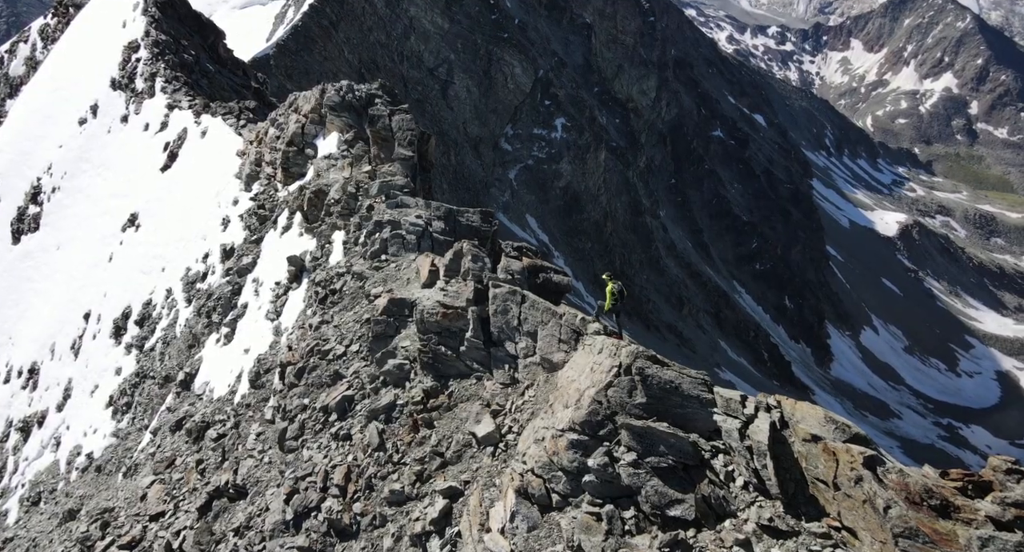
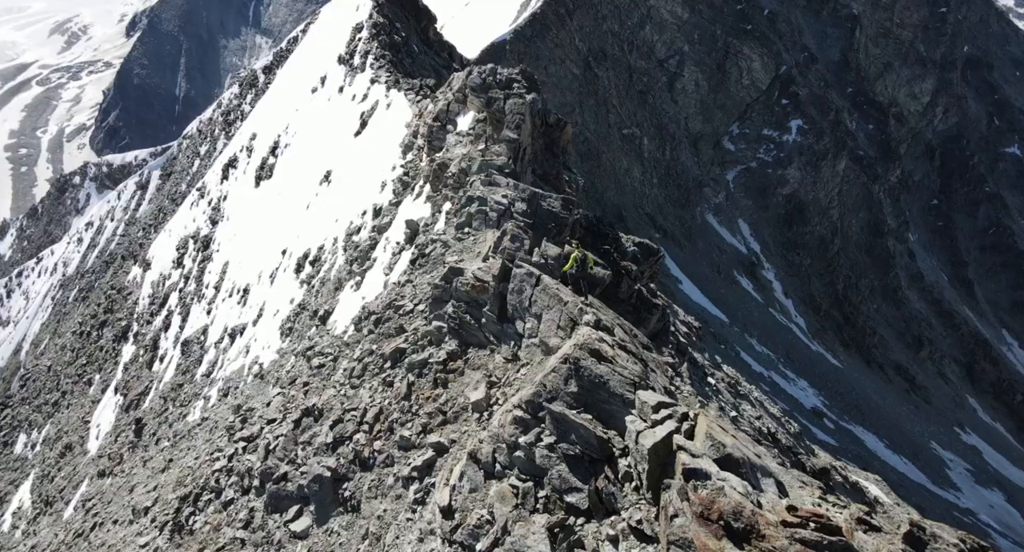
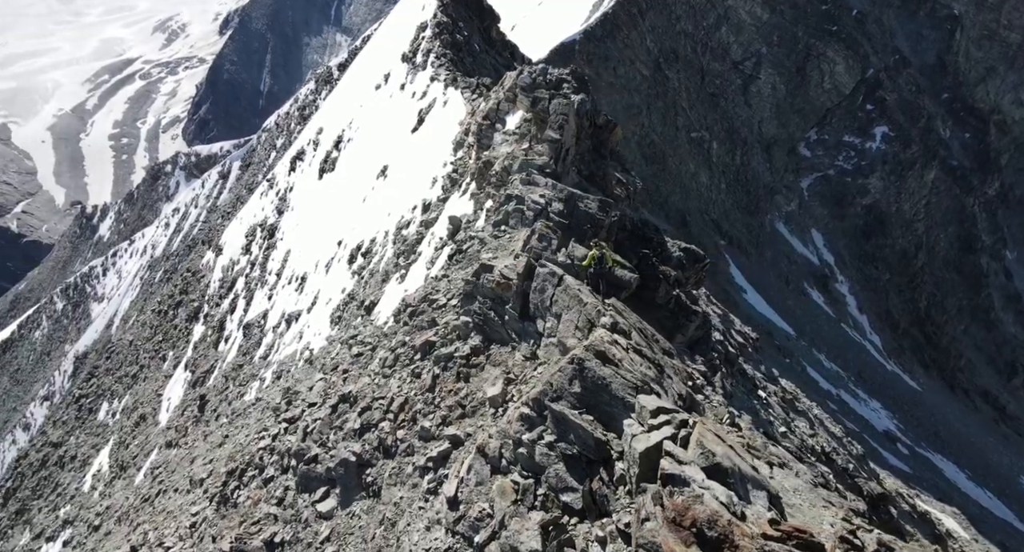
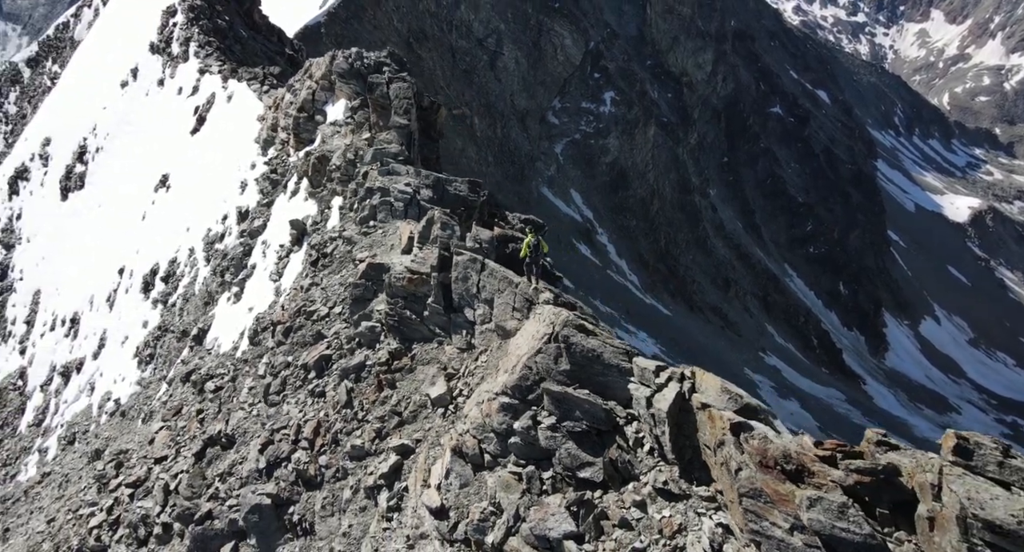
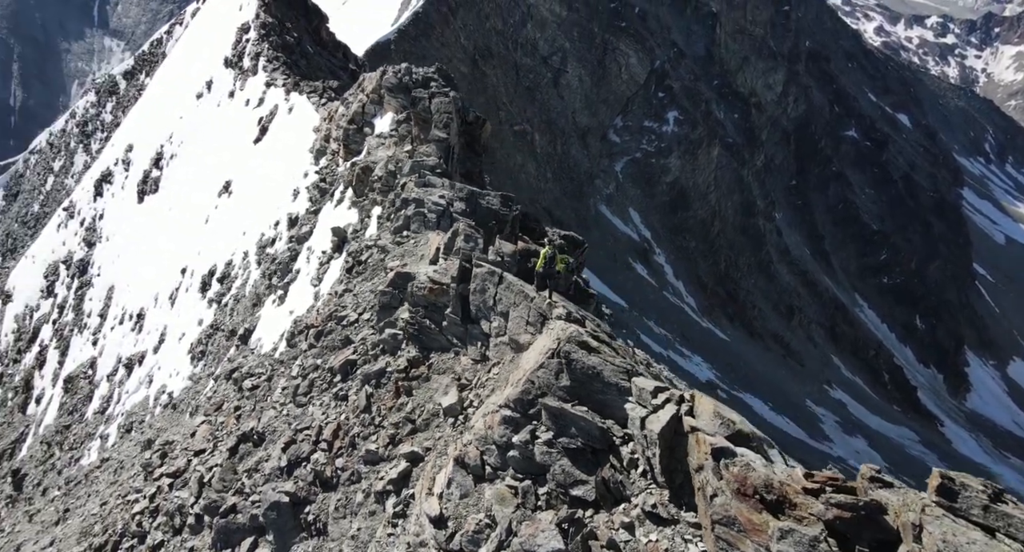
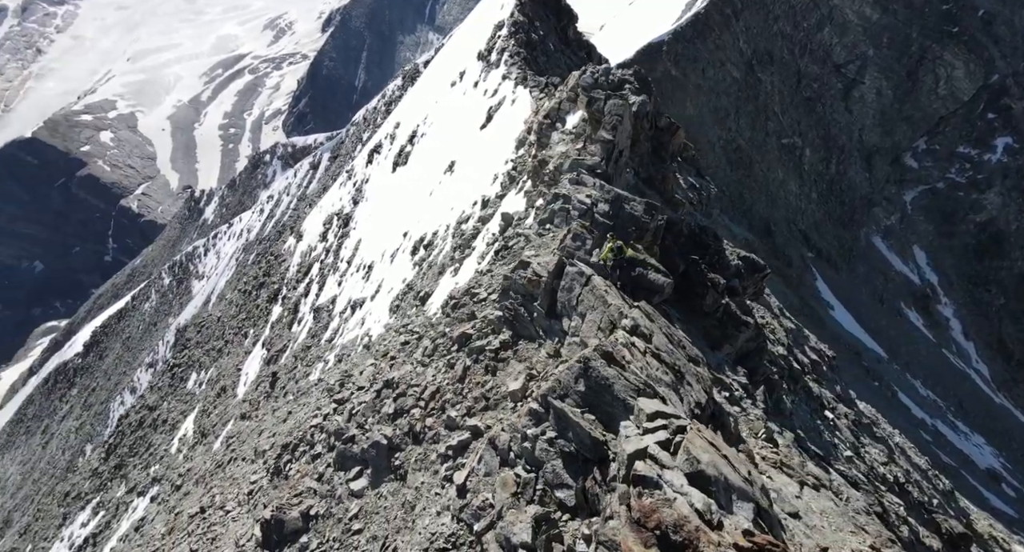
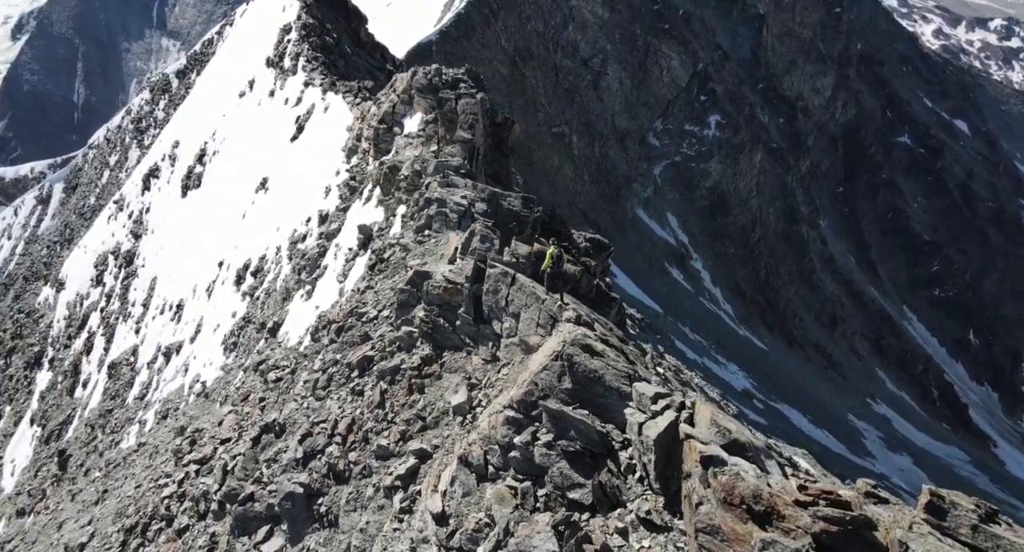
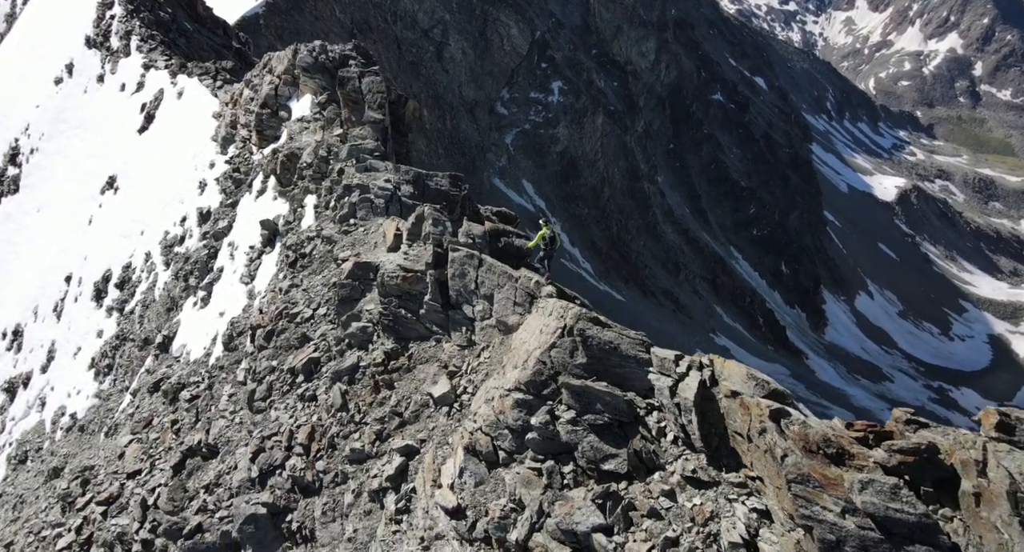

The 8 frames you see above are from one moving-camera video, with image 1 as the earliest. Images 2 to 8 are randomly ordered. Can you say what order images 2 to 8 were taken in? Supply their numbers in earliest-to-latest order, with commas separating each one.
8, 4, 5, 7, 2, 3, 6
